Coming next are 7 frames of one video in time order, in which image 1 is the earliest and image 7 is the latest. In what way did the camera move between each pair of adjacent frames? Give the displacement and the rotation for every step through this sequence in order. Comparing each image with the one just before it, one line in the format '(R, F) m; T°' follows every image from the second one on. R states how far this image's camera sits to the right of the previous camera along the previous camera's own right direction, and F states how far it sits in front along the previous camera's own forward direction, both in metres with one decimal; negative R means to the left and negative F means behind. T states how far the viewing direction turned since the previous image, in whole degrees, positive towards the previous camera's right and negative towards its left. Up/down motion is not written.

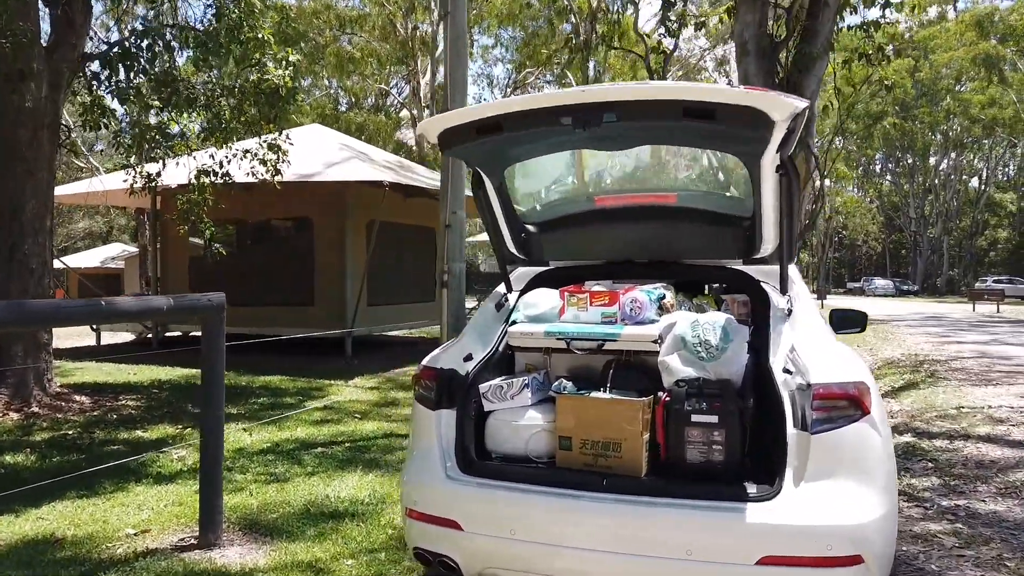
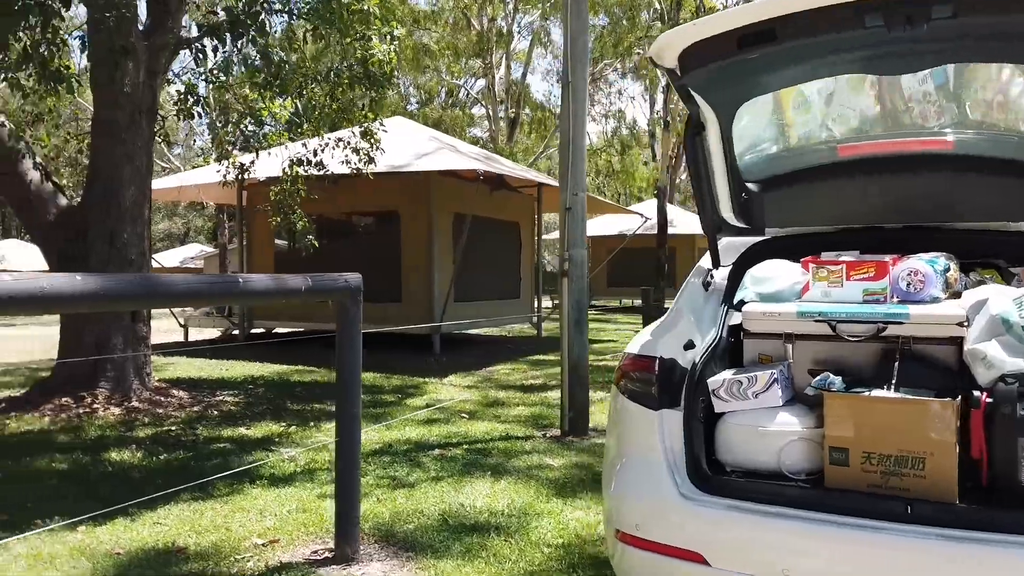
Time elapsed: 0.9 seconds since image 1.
(-0.5, +0.5) m; -5°
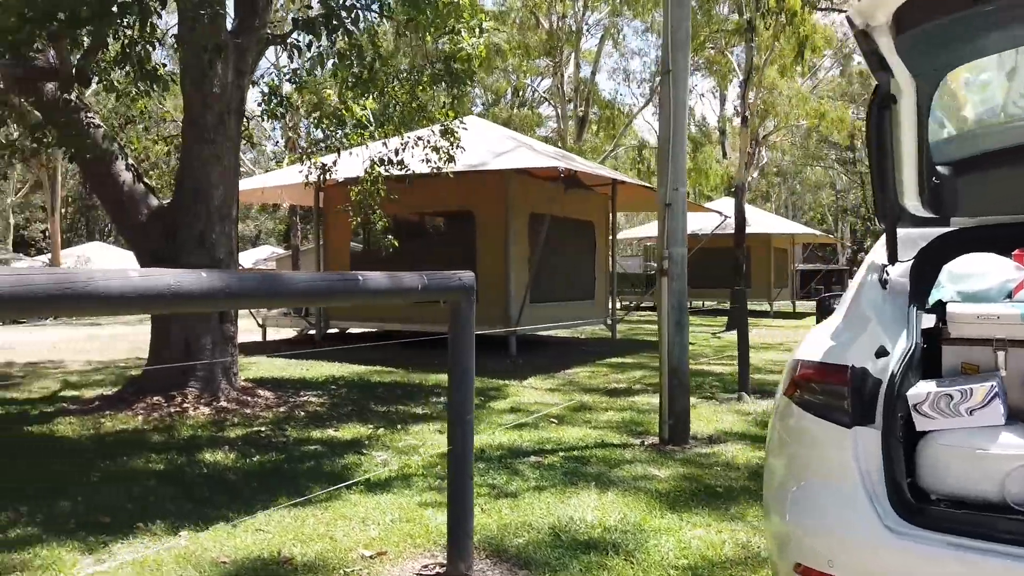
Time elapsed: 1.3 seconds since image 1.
(-0.3, +0.2) m; -5°
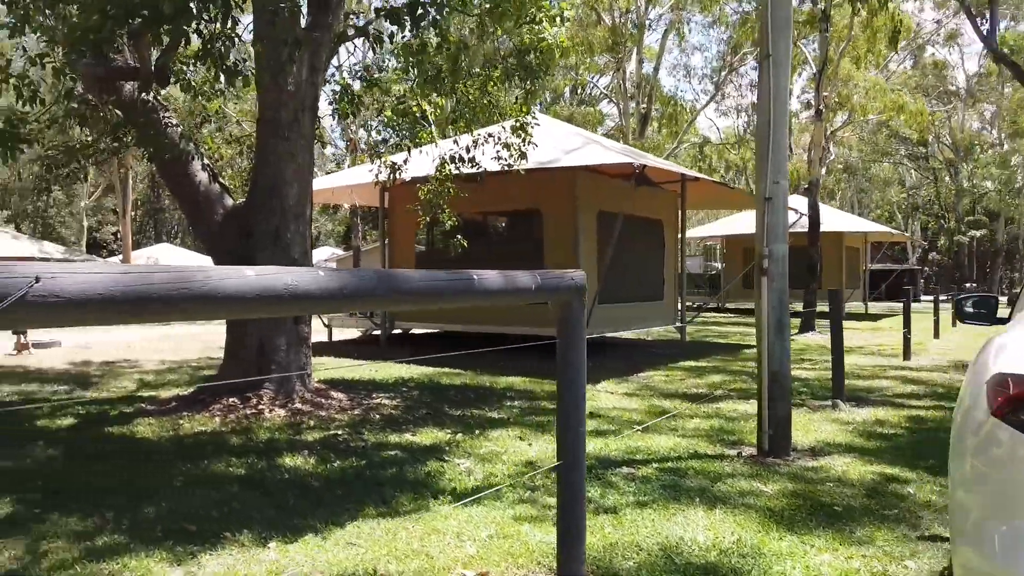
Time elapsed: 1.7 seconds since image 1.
(-0.2, +0.2) m; -4°
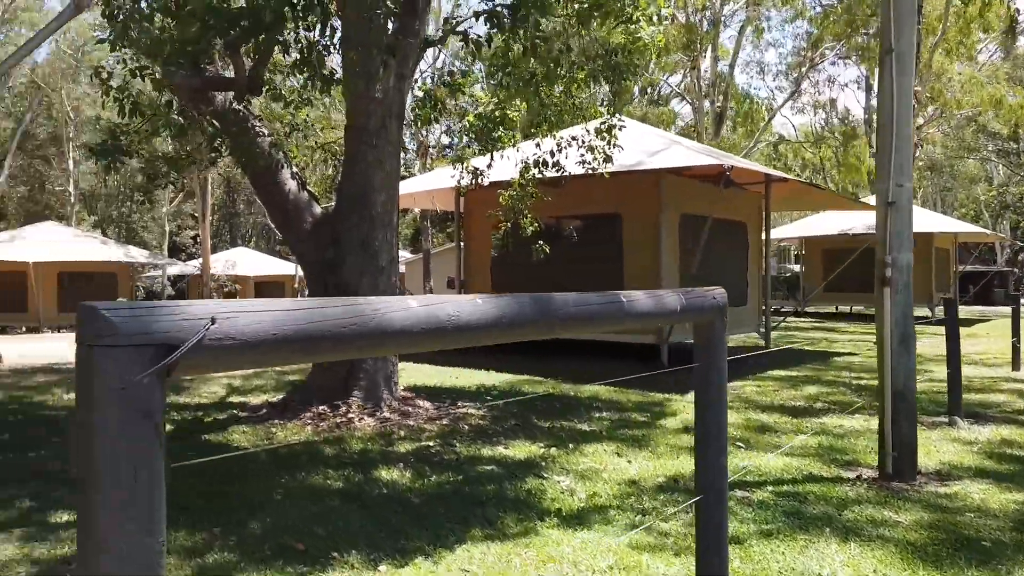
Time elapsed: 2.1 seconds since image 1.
(-0.2, +0.2) m; -5°
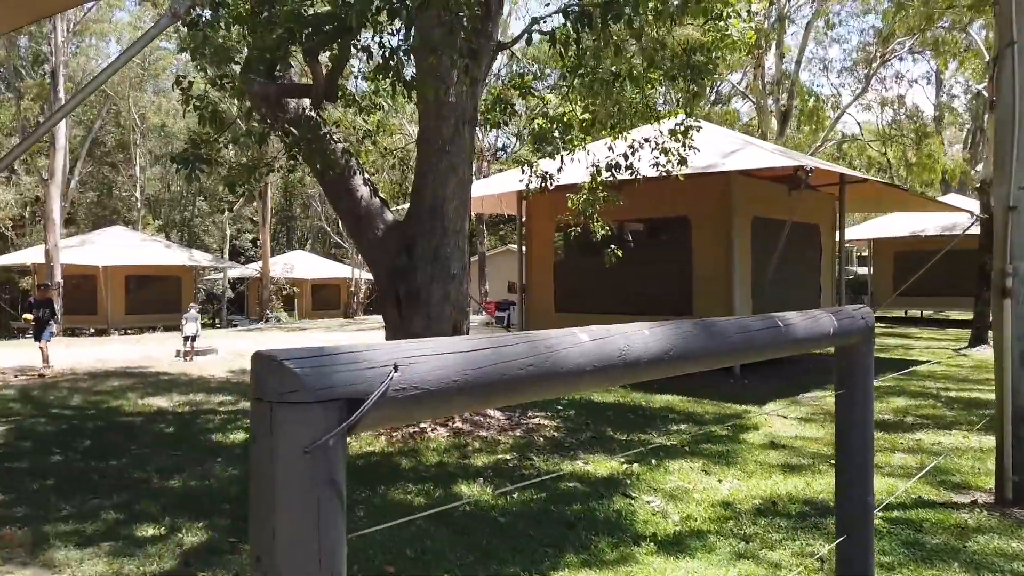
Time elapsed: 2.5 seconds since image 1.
(-0.2, +0.2) m; -4°
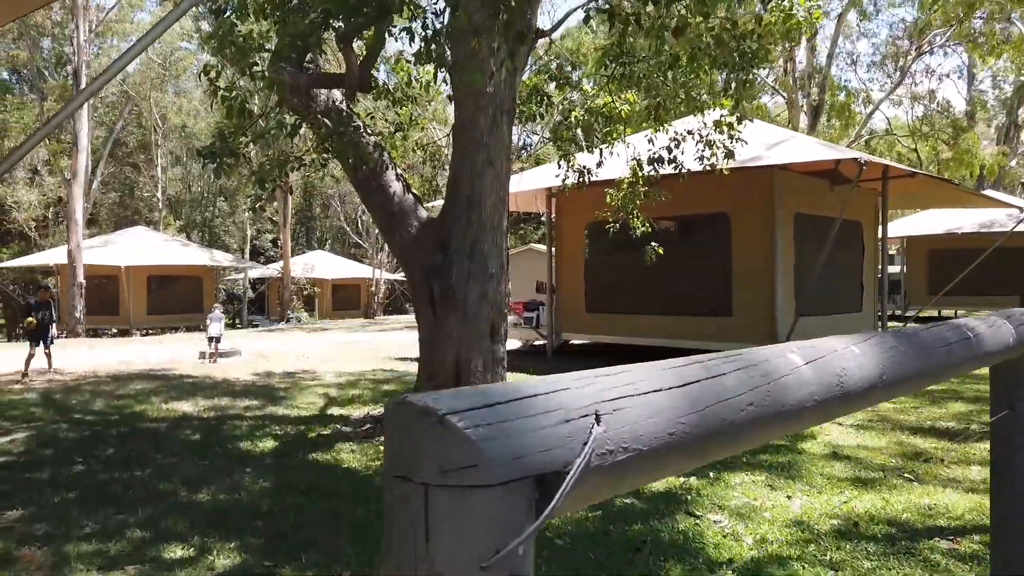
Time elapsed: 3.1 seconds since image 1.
(-0.2, +0.3) m; -1°
